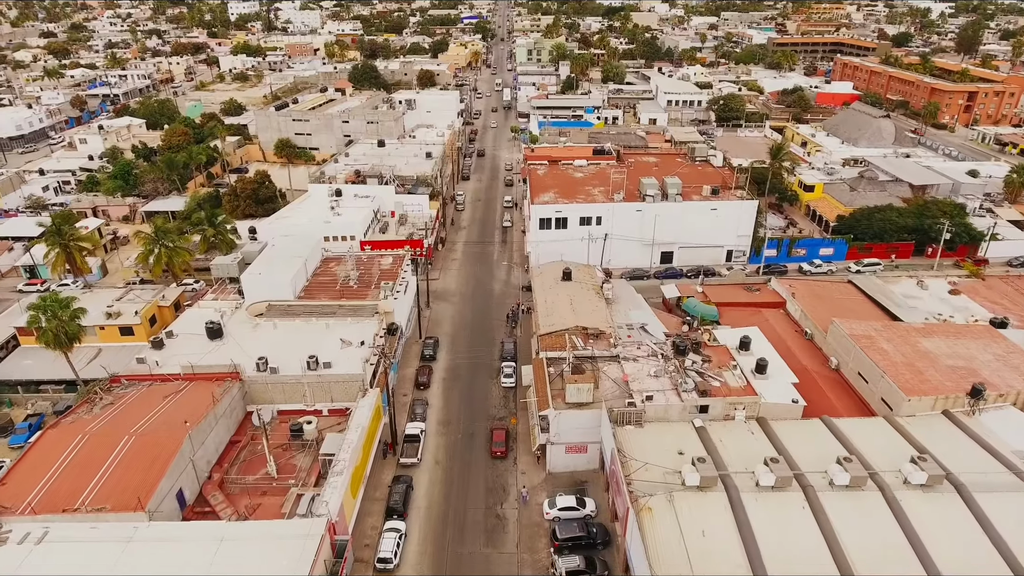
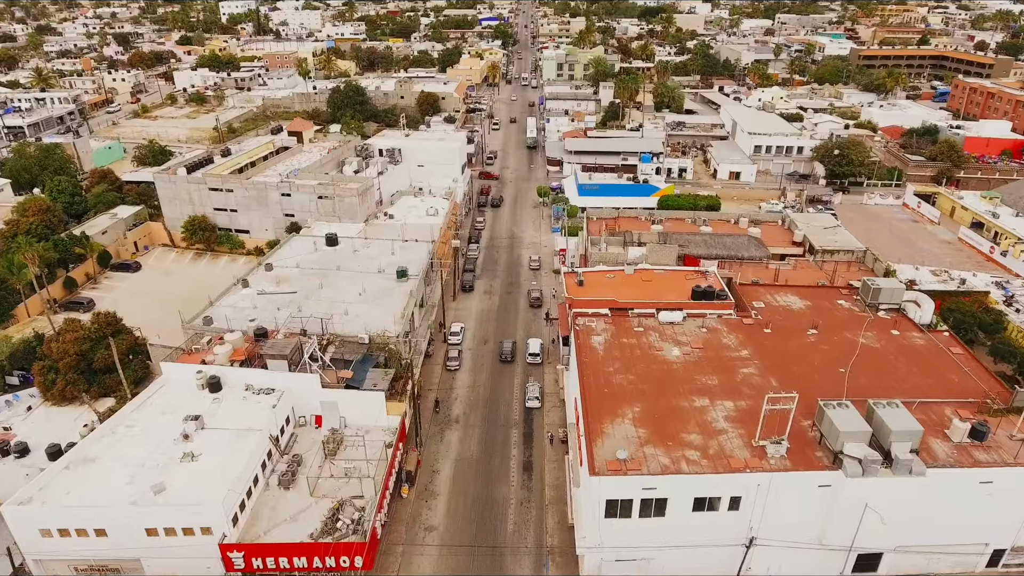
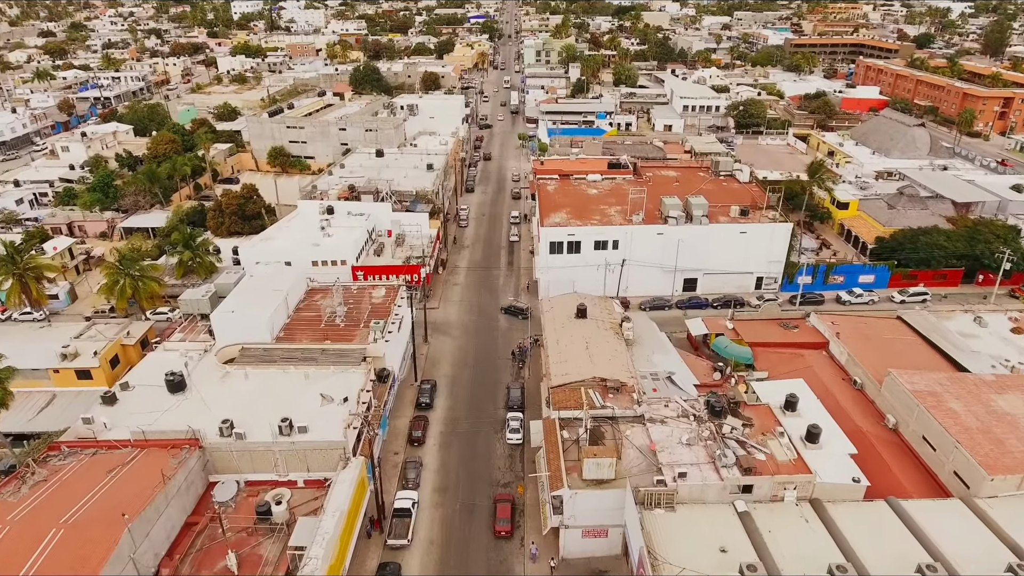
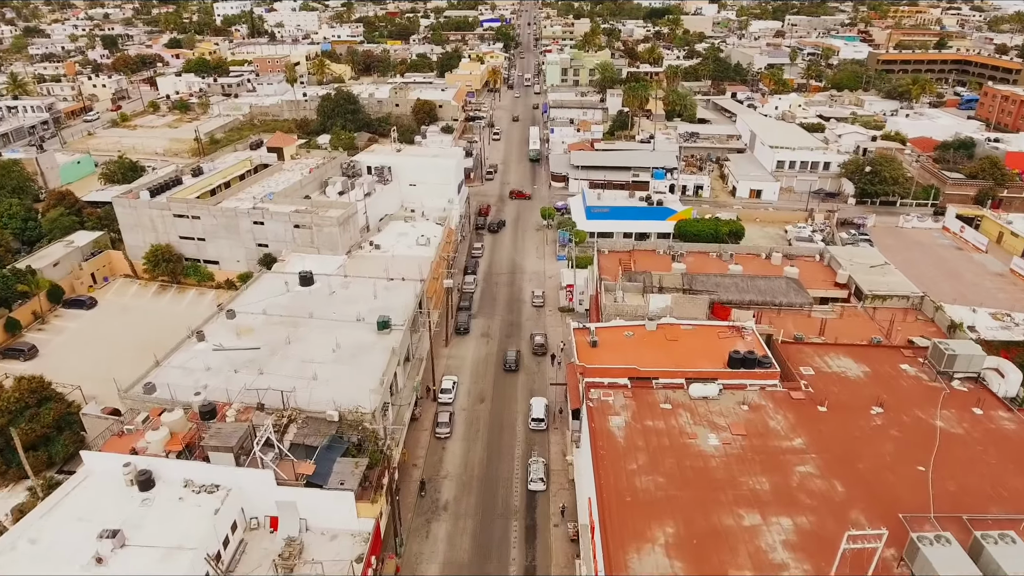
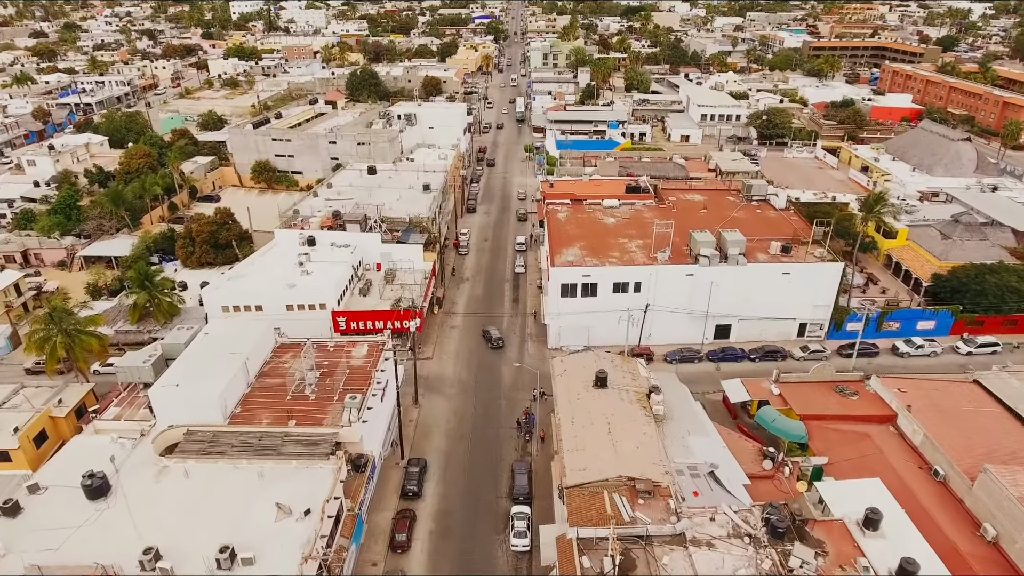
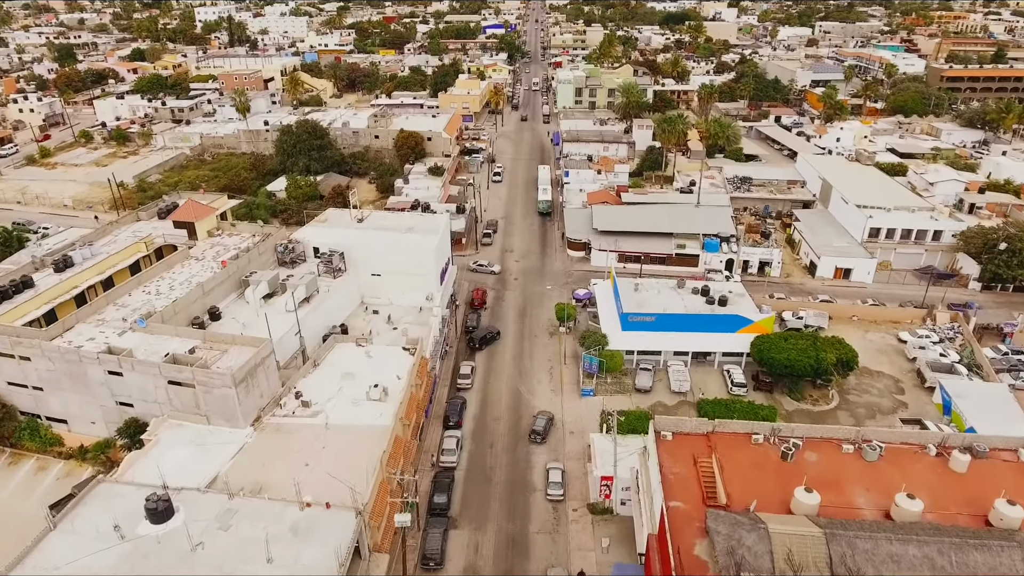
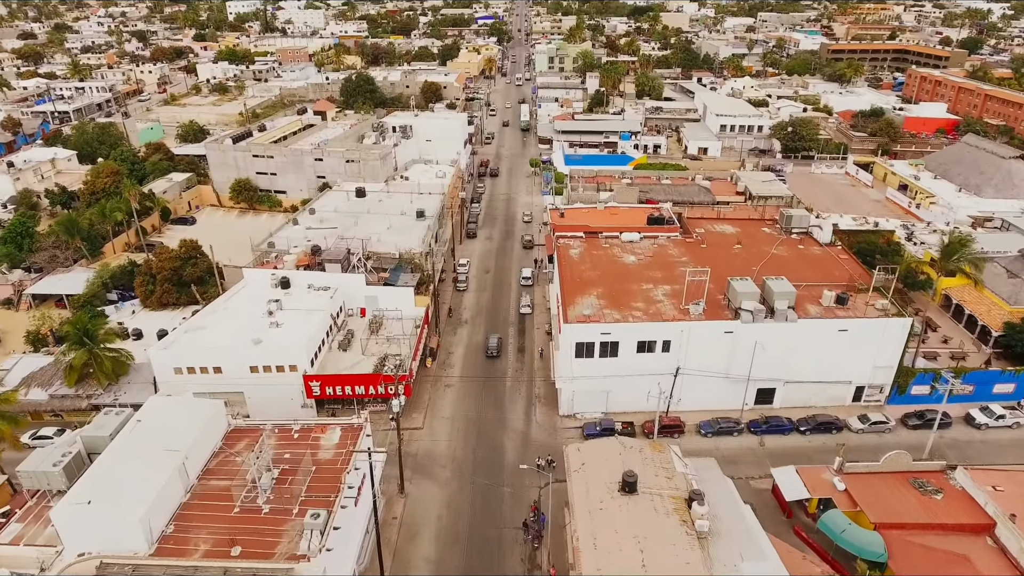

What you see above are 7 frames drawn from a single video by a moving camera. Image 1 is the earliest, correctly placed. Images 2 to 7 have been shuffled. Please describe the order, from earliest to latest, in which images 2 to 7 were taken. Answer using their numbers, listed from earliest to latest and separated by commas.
3, 5, 7, 2, 4, 6
